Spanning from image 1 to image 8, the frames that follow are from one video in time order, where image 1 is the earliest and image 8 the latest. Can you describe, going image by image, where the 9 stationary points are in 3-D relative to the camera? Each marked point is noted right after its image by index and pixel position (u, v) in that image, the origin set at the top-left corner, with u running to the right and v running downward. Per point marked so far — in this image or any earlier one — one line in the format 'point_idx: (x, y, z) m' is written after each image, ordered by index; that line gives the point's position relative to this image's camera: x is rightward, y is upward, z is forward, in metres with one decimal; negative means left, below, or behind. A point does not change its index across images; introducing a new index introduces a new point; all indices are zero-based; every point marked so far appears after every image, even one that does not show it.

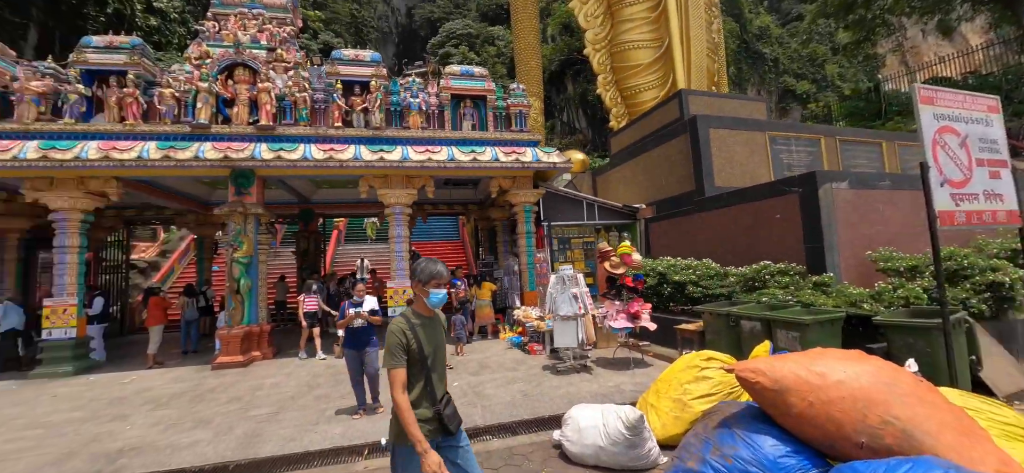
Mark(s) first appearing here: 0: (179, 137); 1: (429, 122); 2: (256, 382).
0: (-6.0, +1.8, +7.5) m
1: (-1.8, +2.5, +9.0) m
2: (-3.7, -2.1, +6.0) m
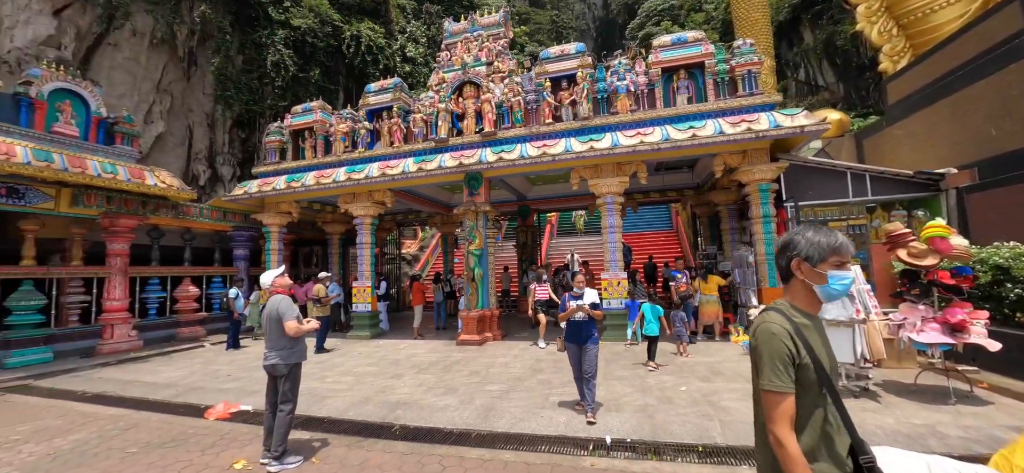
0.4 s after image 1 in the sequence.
0: (-1.9, +1.8, +9.1) m
1: (+2.6, +2.7, +8.4) m
2: (-0.4, -2.0, +6.7) m
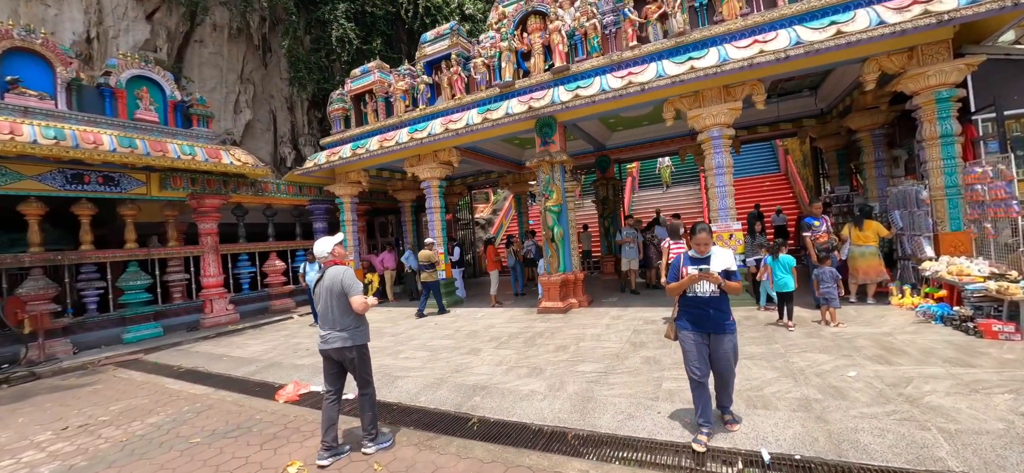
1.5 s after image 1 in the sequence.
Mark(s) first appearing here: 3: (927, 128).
0: (-0.4, +2.6, +8.0) m
1: (+3.8, +3.6, +6.5) m
2: (+0.9, -1.3, +5.7) m
3: (+5.6, +1.5, +5.6) m
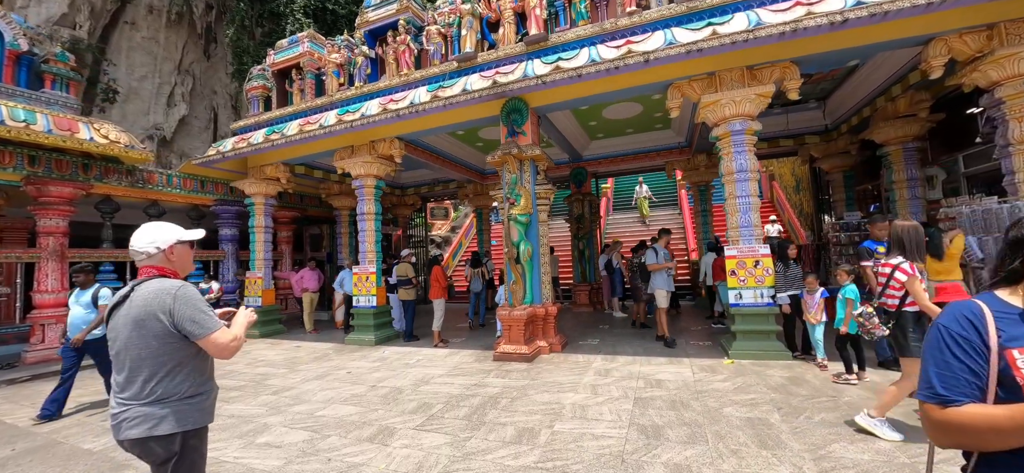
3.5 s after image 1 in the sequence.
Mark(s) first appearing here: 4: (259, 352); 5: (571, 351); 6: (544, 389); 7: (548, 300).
0: (-1.0, +2.4, +6.2) m
1: (+3.3, +3.3, +5.1) m
2: (+0.3, -1.5, +3.8) m
3: (+5.2, +1.1, +4.2) m
4: (-4.2, -1.9, +6.8) m
5: (+0.8, -1.5, +5.5) m
6: (+0.3, -1.5, +4.1) m
7: (+0.5, -0.9, +5.7) m
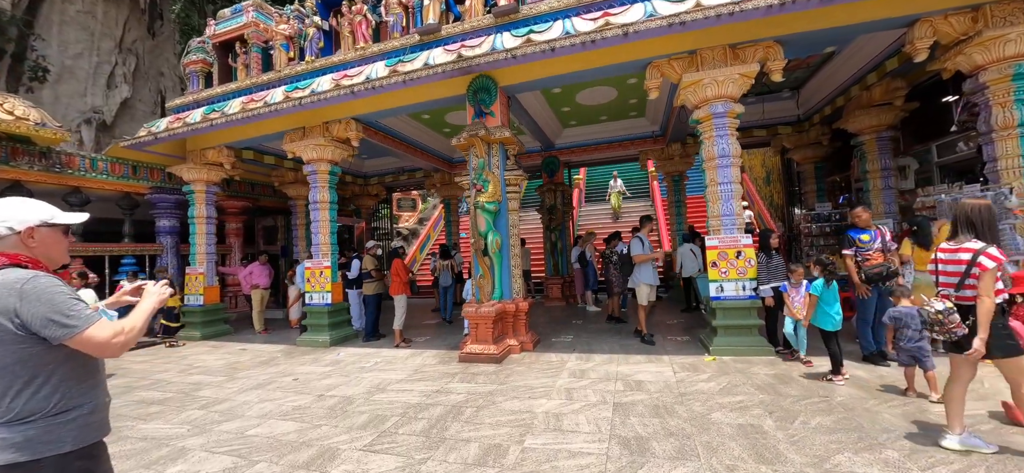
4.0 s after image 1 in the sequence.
0: (-1.4, +2.5, +5.7) m
1: (+3.0, +3.4, +4.9) m
2: (+0.1, -1.4, +3.4) m
3: (+4.9, +1.2, +4.1) m
4: (-4.6, -1.8, +6.1) m
5: (+0.4, -1.4, +5.1) m
6: (0.0, -1.4, +3.6) m
7: (+0.1, -0.8, +5.3) m
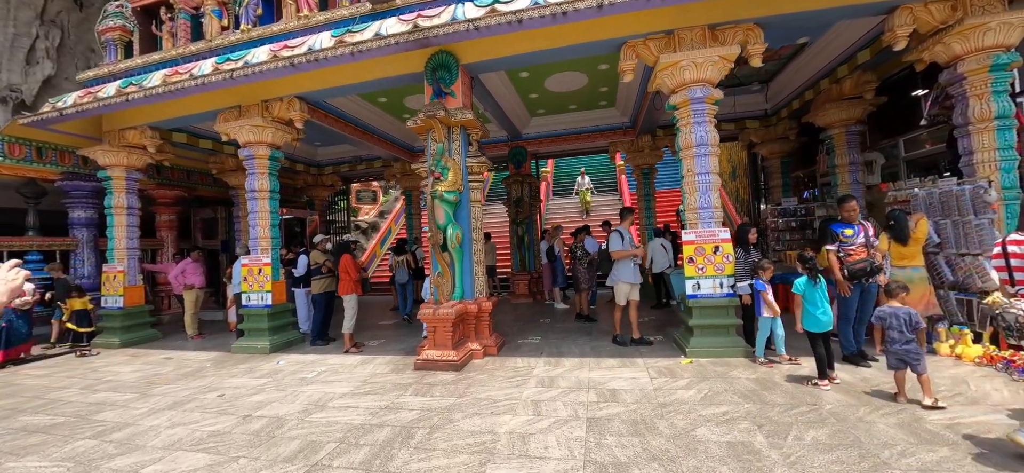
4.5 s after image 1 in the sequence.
0: (-1.9, +2.6, +5.0) m
1: (+2.6, +3.5, +4.6) m
2: (-0.2, -1.3, +3.0) m
3: (+4.5, +1.3, +4.0) m
4: (-5.1, -1.7, +5.2) m
5: (0.0, -1.3, +4.7) m
6: (-0.3, -1.3, +3.2) m
7: (-0.4, -0.7, +4.8) m
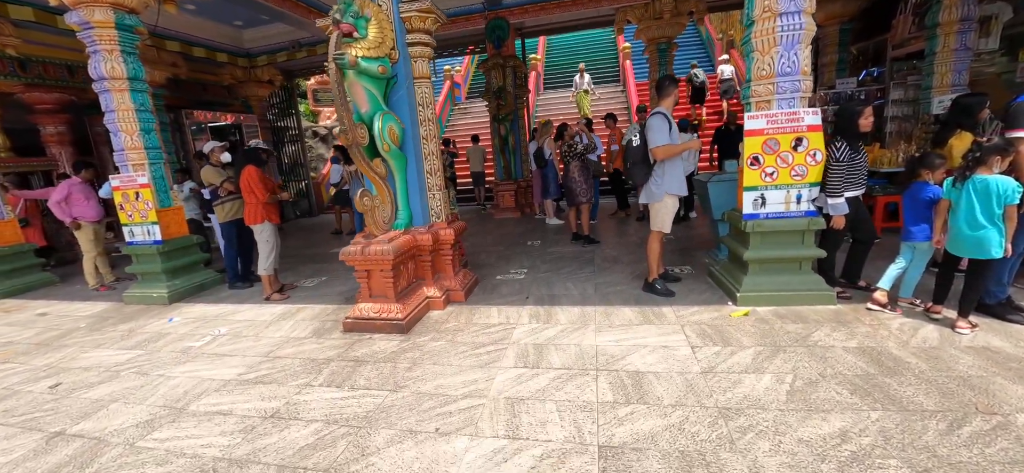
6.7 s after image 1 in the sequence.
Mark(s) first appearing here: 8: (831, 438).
0: (-2.2, +3.4, +2.8) m
1: (+2.2, +4.2, +2.2) m
2: (-0.4, -0.9, +1.7) m
3: (+4.2, +2.0, +2.2) m
4: (-5.3, -0.9, +4.0) m
5: (-0.2, -0.5, +3.4) m
6: (-0.5, -0.9, +1.9) m
7: (-0.6, +0.1, +3.4) m
8: (+1.3, -0.8, +1.6) m
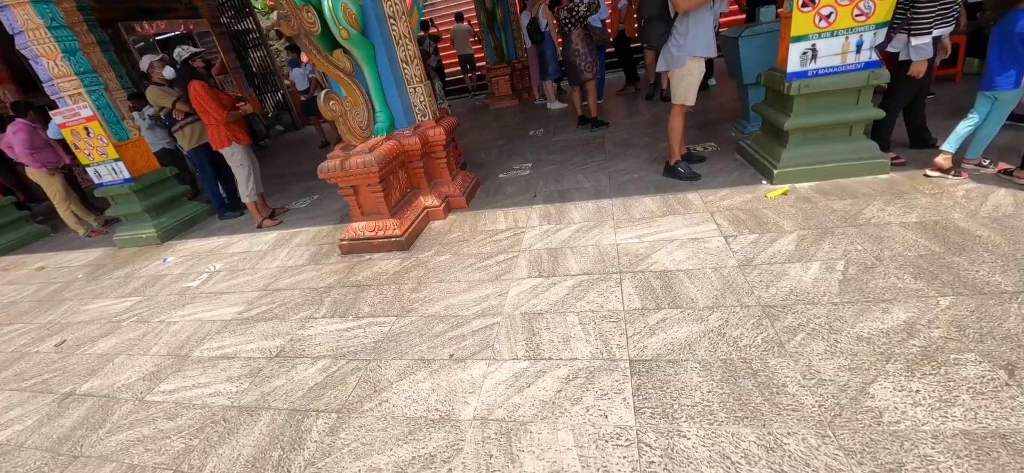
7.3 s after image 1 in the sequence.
0: (-2.5, +3.6, +1.6) m
1: (+1.8, +4.7, +0.7) m
2: (-0.3, -0.6, +1.6) m
3: (+4.0, +2.8, +1.2) m
4: (-5.2, -0.4, +3.9) m
5: (-0.2, +0.3, +3.1) m
6: (-0.4, -0.5, +1.8) m
7: (-0.6, +0.8, +2.9) m
8: (+1.3, -0.3, +1.4) m
